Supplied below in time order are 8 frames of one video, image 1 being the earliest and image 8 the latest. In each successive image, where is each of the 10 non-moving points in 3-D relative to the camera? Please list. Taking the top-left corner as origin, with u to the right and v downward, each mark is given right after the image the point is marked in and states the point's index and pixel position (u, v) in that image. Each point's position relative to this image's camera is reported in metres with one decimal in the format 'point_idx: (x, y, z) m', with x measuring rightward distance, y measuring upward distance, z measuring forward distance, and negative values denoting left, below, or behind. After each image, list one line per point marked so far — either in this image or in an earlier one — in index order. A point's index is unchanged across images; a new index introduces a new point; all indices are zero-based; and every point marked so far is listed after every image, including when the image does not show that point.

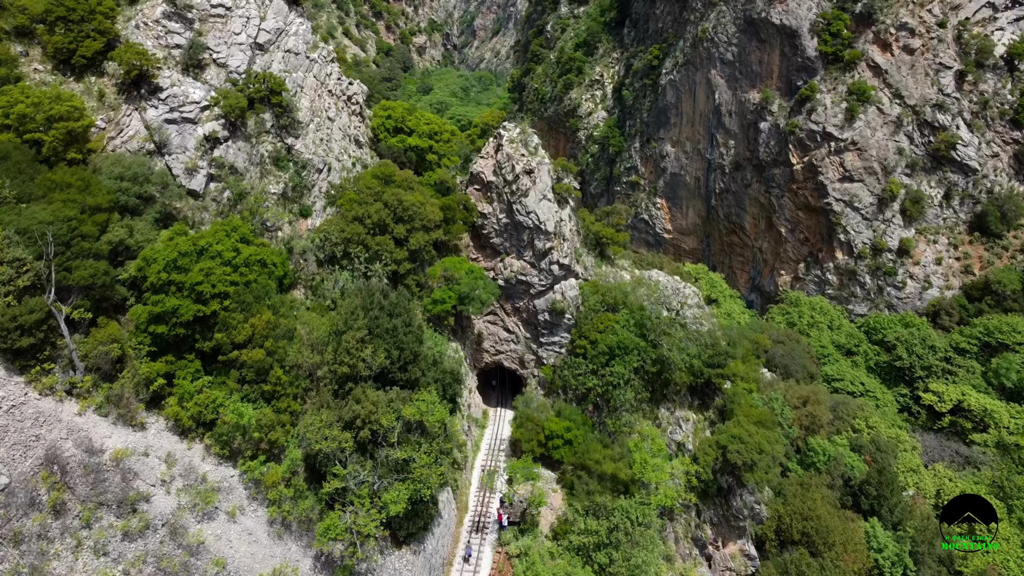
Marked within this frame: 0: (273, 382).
0: (-5.6, -2.2, +19.2) m
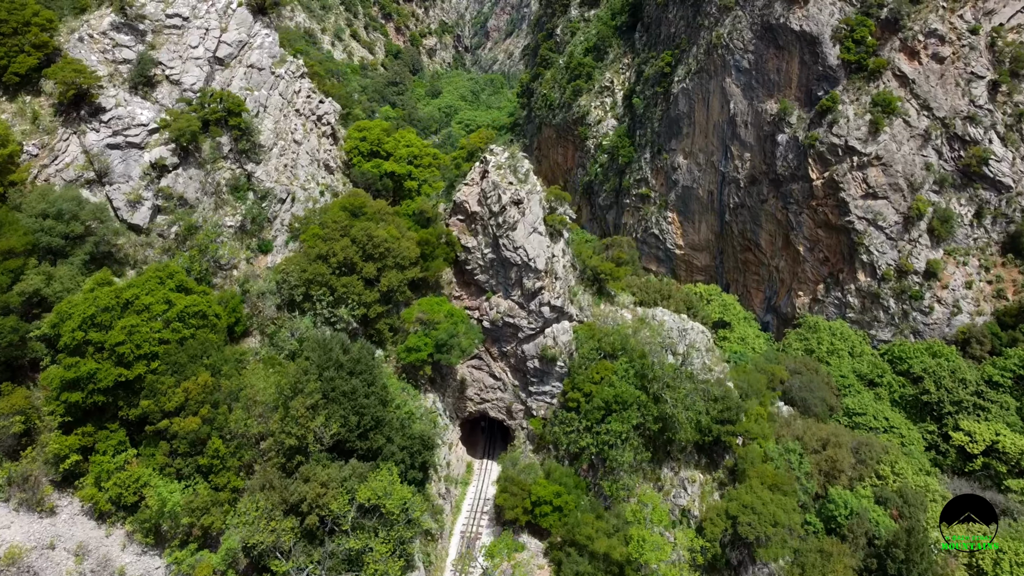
0: (-6.2, -3.4, +16.6) m
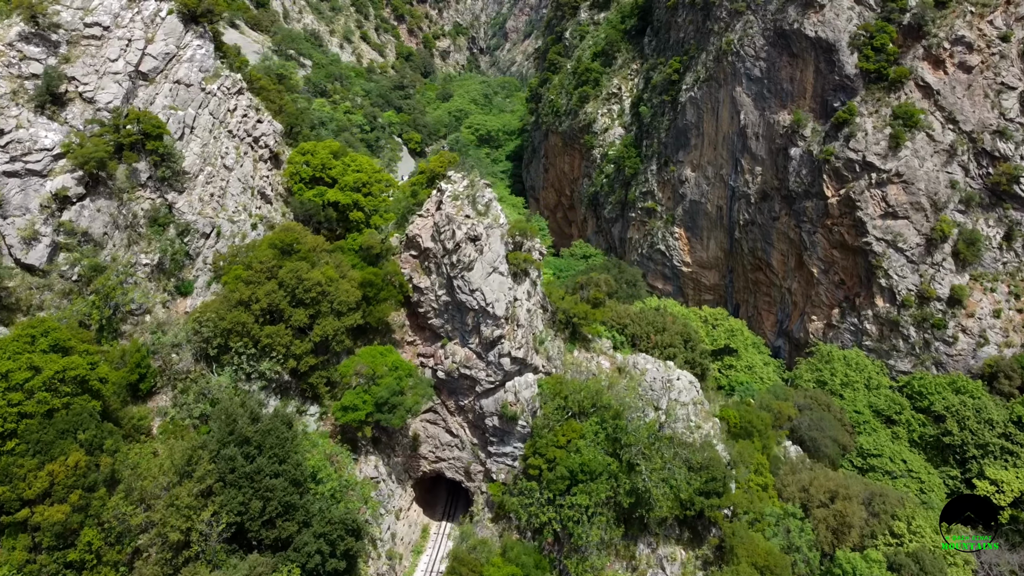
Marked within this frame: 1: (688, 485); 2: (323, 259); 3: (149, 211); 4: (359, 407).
0: (-7.5, -4.5, +14.0) m
1: (+4.2, -4.7, +19.5) m
2: (-4.6, +0.7, +19.8) m
3: (-8.7, +1.9, +19.6) m
4: (-3.6, -2.7, +18.9) m
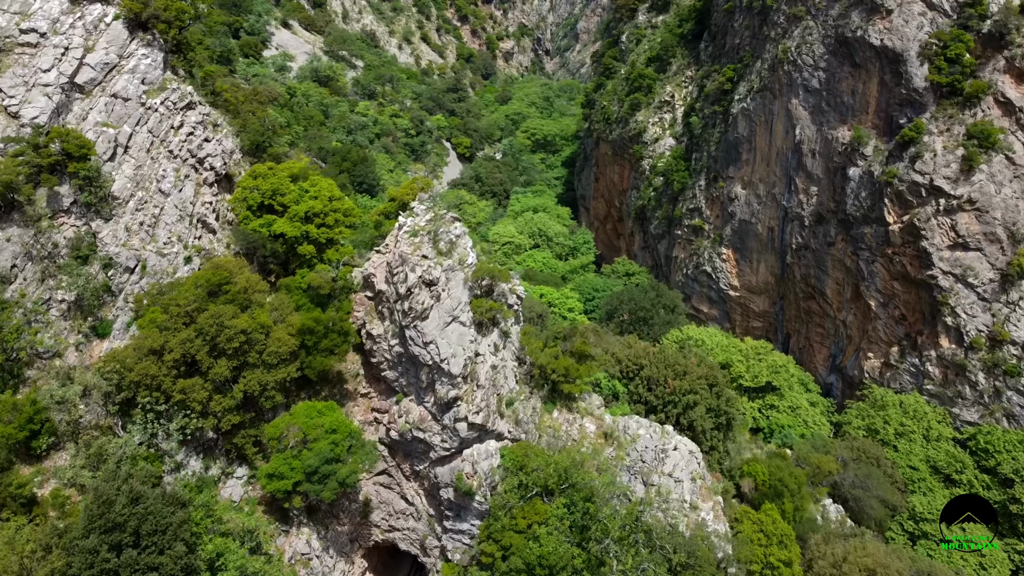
0: (-9.0, -5.4, +11.8) m
1: (+3.1, -6.0, +16.3) m
2: (-5.5, -0.3, +17.4) m
3: (-9.5, +1.0, +17.5) m
4: (-4.6, -3.8, +16.3) m
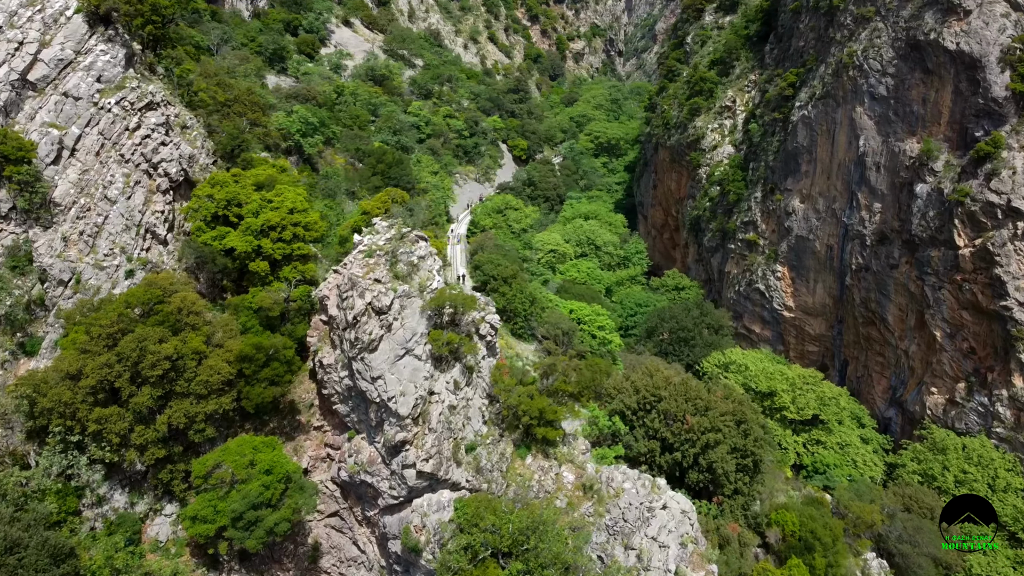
0: (-10.4, -5.6, +10.6) m
1: (+2.1, -6.7, +13.9) m
2: (-6.2, -0.7, +15.8) m
3: (-10.2, +0.8, +16.3) m
4: (-5.5, -4.2, +14.7) m
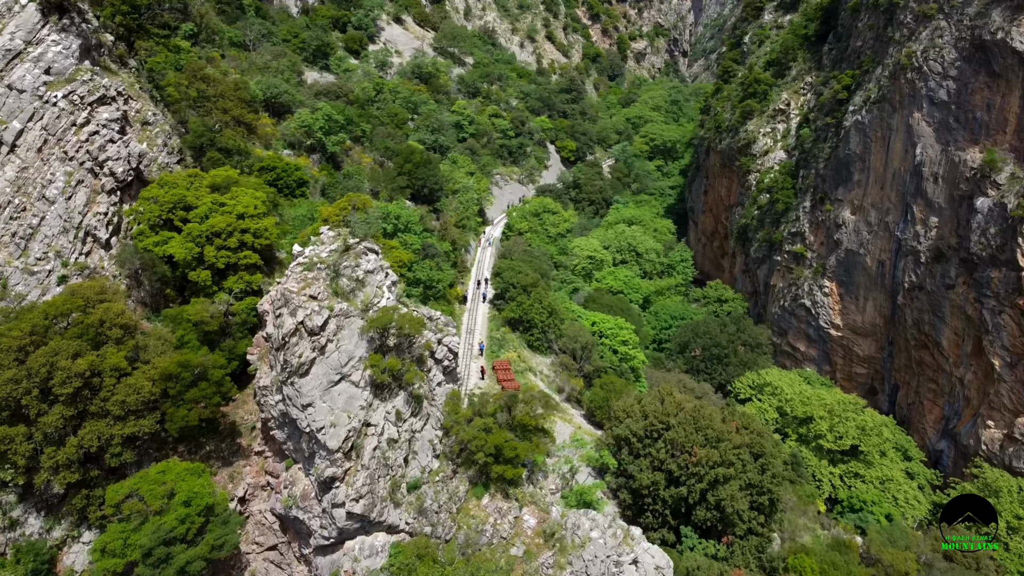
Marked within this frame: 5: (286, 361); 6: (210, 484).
0: (-11.8, -5.7, +9.7) m
1: (+0.9, -7.1, +12.1) m
2: (-7.0, -0.8, +14.6) m
3: (-10.9, +0.7, +15.4) m
4: (-6.6, -4.4, +13.4) m
5: (-3.9, -1.1, +14.2) m
6: (-5.3, -3.6, +15.0) m
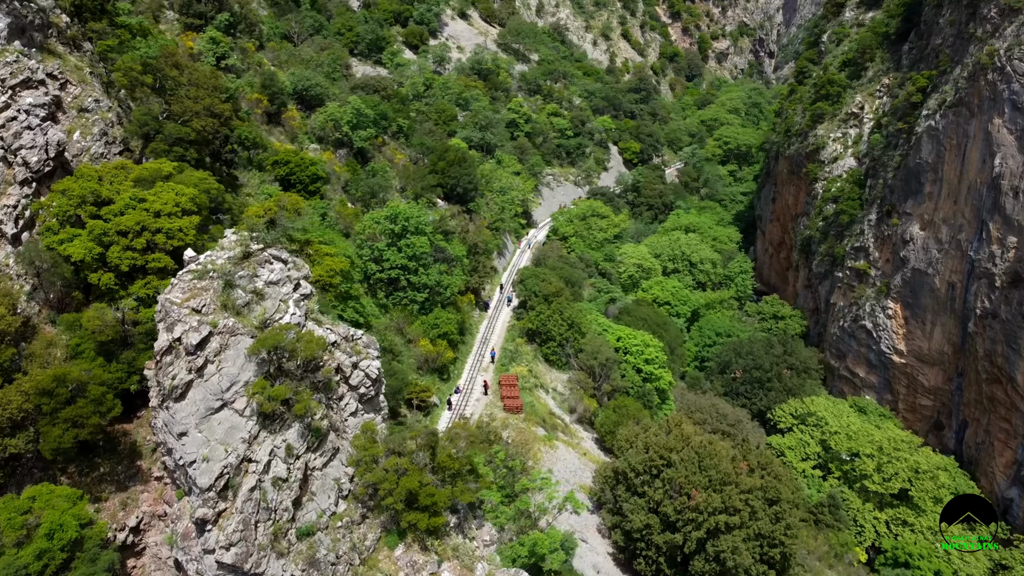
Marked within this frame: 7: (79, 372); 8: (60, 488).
0: (-13.7, -5.5, +8.8) m
1: (-1.0, -7.5, +9.9) m
2: (-8.3, -0.9, +13.2) m
3: (-12.0, +0.8, +14.3) m
4: (-8.1, -4.4, +12.0) m
5: (-5.3, -1.3, +12.5) m
6: (-6.6, -3.7, +13.4) m
7: (-6.8, -1.3, +13.5) m
8: (-7.1, -3.3, +13.1) m
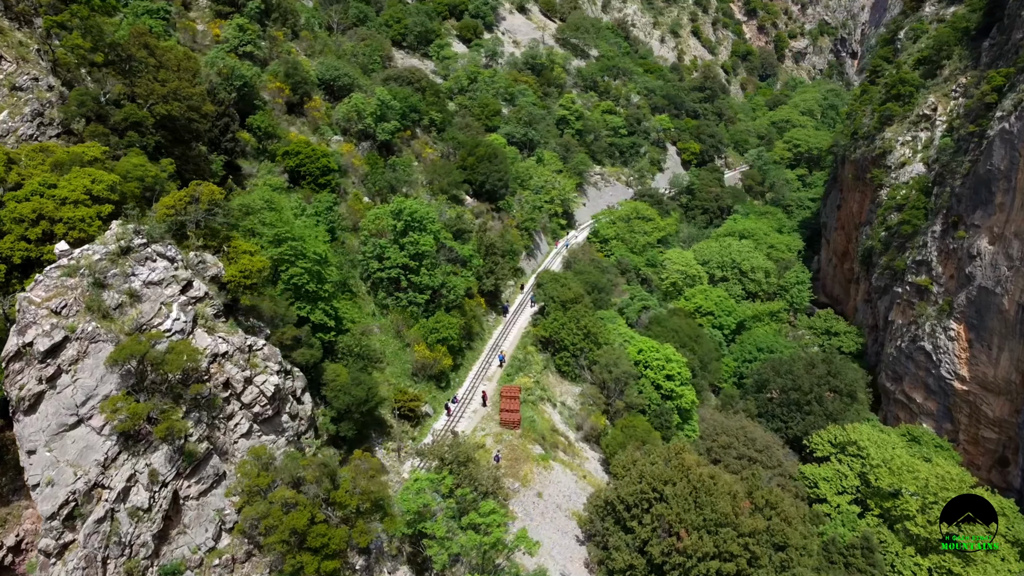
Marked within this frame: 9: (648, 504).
0: (-15.4, -5.1, +8.1) m
1: (-2.7, -7.6, +8.1) m
2: (-9.5, -0.7, +12.0) m
3: (-13.0, +1.1, +13.5) m
4: (-9.5, -4.3, +10.8) m
5: (-6.6, -1.2, +11.1) m
6: (-7.9, -3.6, +12.1) m
7: (-8.0, -1.2, +12.2) m
8: (-8.4, -3.2, +11.9) m
9: (+3.2, -5.2, +19.6) m
